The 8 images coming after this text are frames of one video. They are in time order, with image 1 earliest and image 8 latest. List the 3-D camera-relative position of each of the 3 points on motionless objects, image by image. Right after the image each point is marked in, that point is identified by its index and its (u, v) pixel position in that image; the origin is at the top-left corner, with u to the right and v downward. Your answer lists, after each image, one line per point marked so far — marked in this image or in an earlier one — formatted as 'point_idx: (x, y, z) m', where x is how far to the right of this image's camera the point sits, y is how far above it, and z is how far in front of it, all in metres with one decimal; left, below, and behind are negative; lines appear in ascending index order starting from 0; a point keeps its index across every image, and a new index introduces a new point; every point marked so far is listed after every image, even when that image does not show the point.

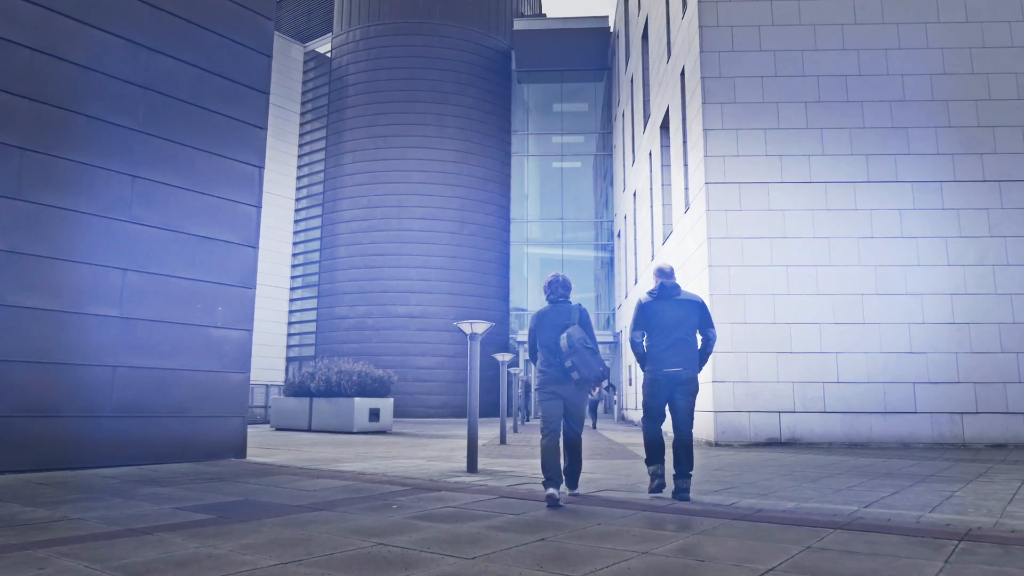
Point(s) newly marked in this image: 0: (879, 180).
0: (+6.5, +1.9, +13.3) m
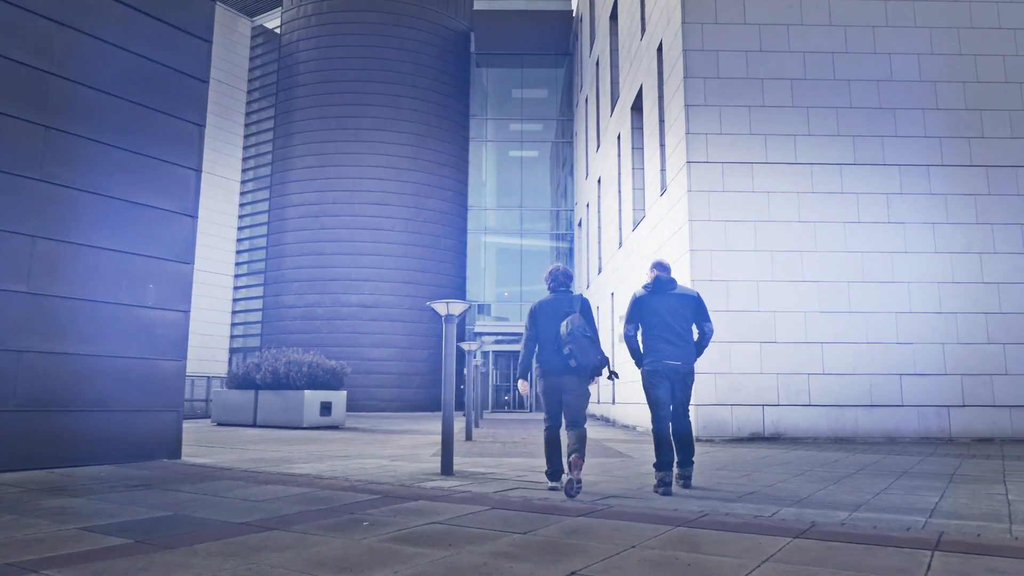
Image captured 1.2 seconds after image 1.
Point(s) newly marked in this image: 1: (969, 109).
0: (+6.0, +2.1, +12.7) m
1: (+7.9, +3.1, +12.9) m
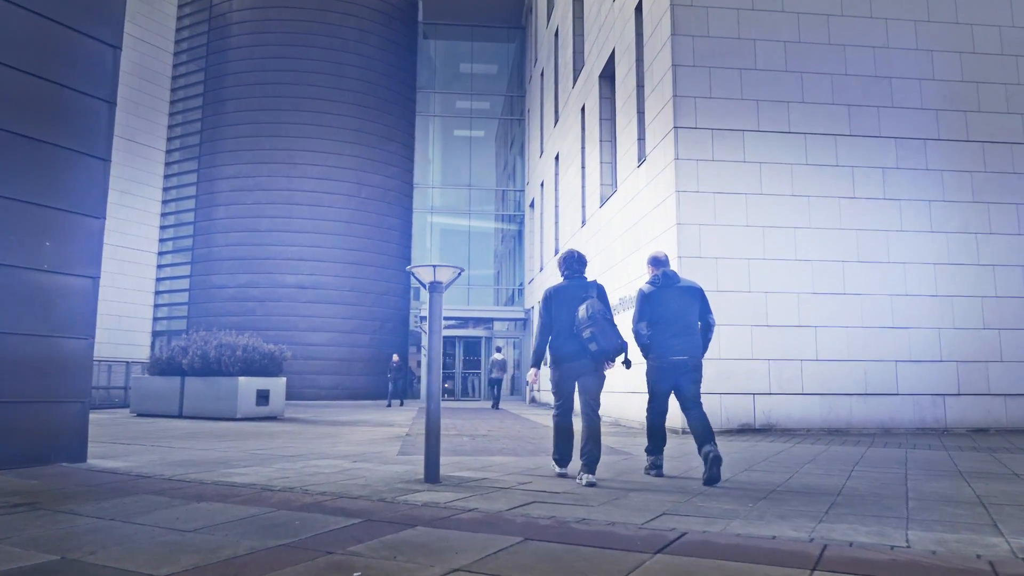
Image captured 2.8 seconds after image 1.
0: (+5.5, +2.4, +11.8) m
1: (+7.4, +3.4, +12.1) m
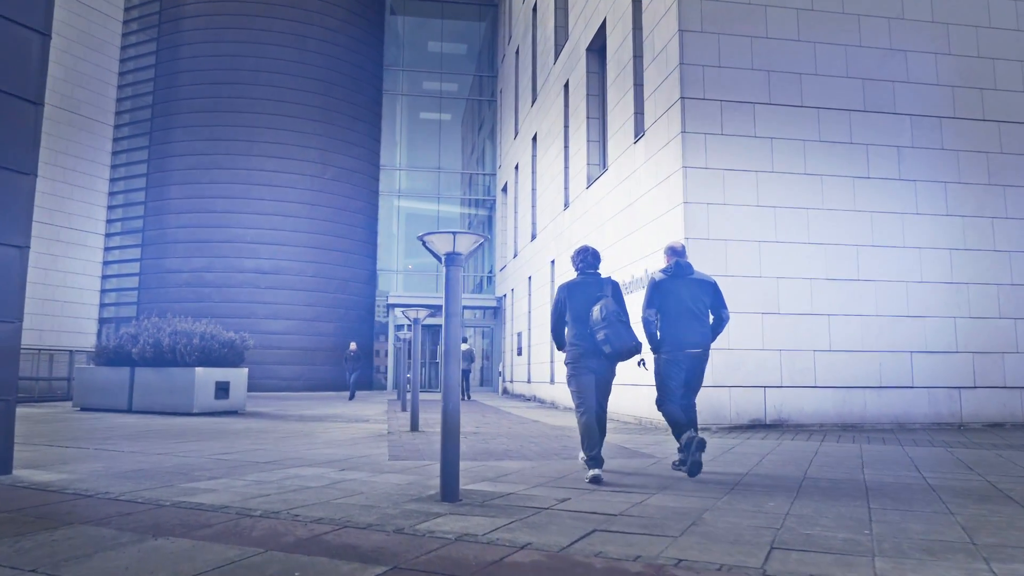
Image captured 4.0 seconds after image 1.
0: (+5.4, +2.6, +11.1) m
1: (+7.2, +3.6, +11.5) m
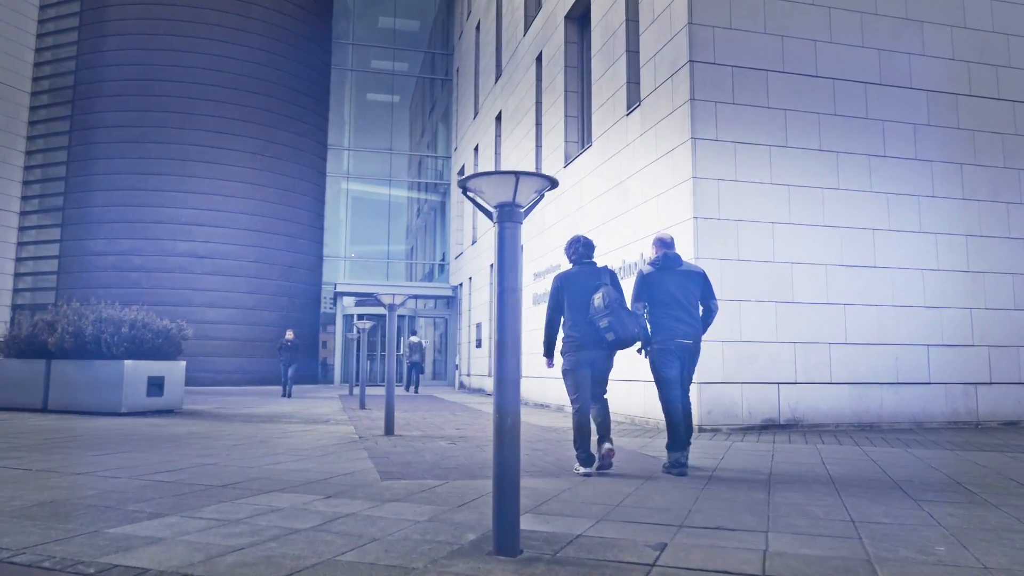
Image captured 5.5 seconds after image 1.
0: (+5.2, +2.8, +10.2) m
1: (+7.0, +3.7, +10.8) m
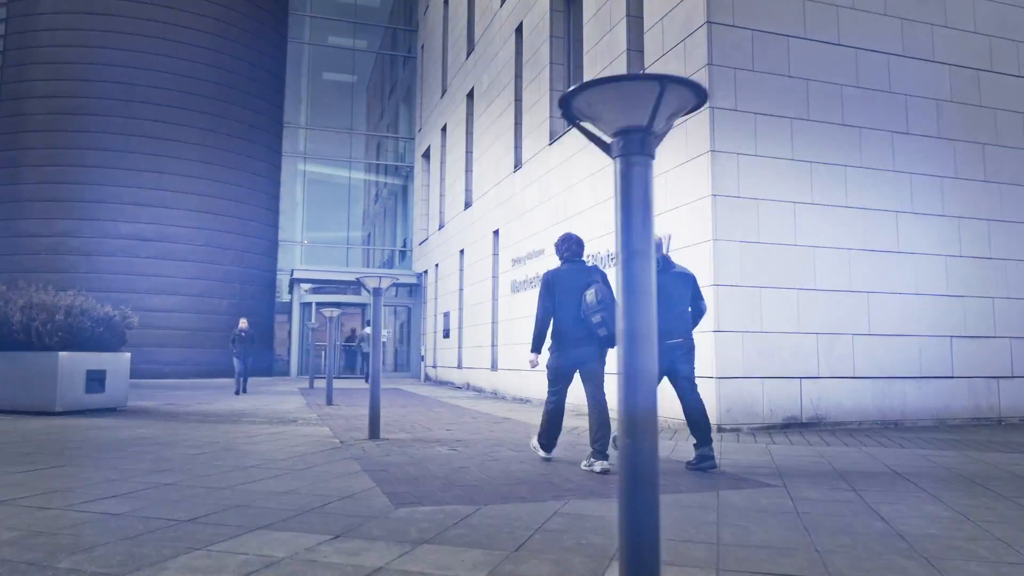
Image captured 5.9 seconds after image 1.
0: (+5.1, +3.0, +9.5) m
1: (+6.9, +3.9, +10.2) m
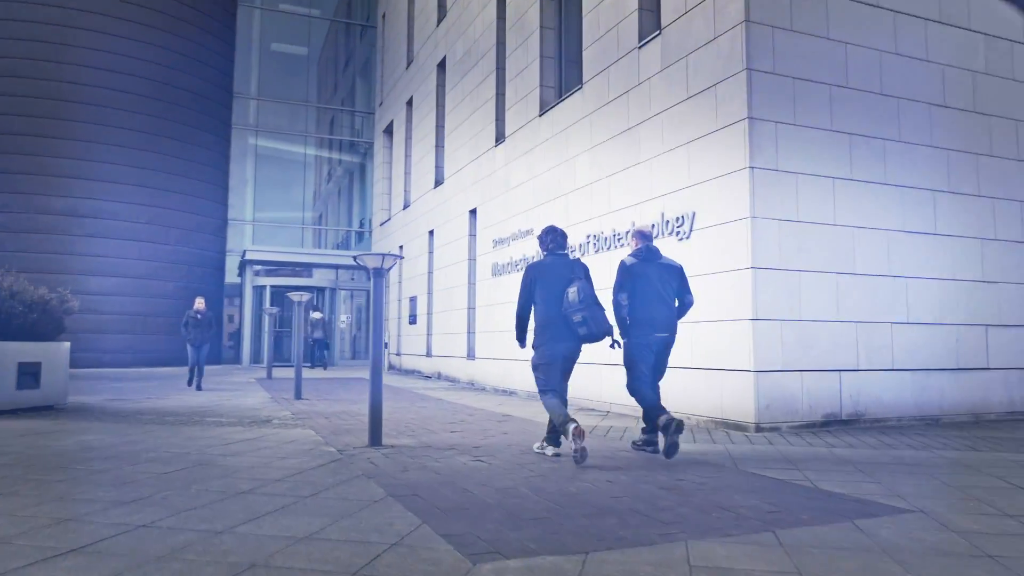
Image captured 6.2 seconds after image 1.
0: (+5.2, +3.1, +8.8) m
1: (+6.9, +4.0, +9.6) m
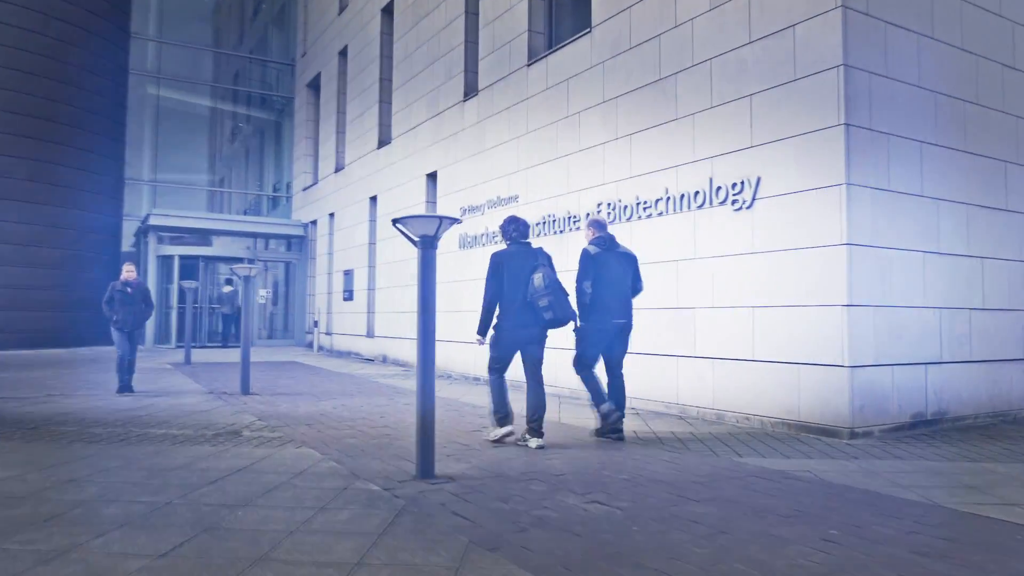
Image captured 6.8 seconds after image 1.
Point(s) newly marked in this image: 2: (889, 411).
0: (+5.4, +3.3, +7.9) m
1: (+7.0, +4.2, +8.9) m
2: (+3.2, -1.1, +6.4) m
